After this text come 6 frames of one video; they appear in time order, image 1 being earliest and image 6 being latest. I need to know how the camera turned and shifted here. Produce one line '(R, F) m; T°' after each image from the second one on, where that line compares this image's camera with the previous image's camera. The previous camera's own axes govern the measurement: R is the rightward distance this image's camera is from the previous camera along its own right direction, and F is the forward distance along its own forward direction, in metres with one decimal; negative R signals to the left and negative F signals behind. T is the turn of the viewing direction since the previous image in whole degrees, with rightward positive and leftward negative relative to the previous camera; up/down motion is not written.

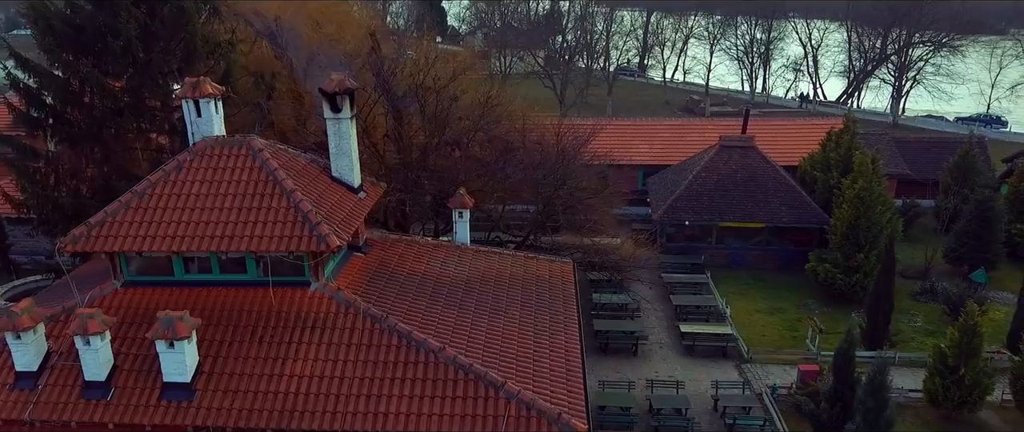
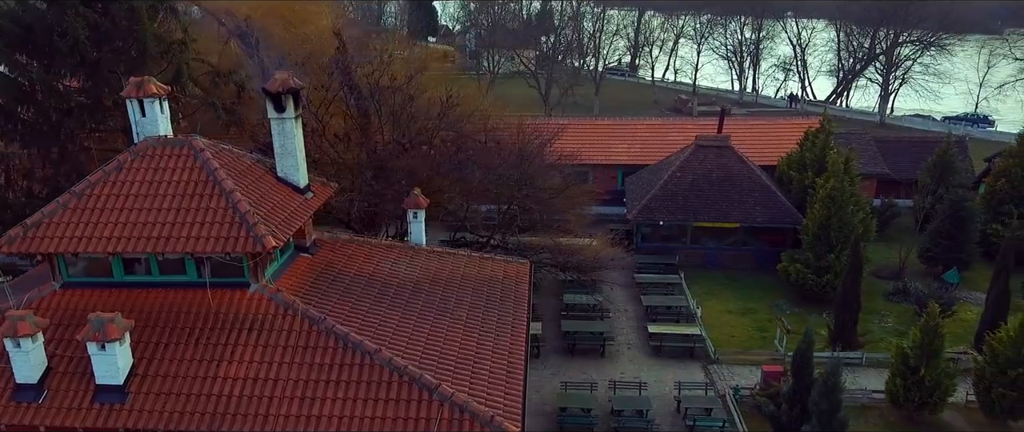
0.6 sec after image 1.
(+0.9, +0.1) m; 0°
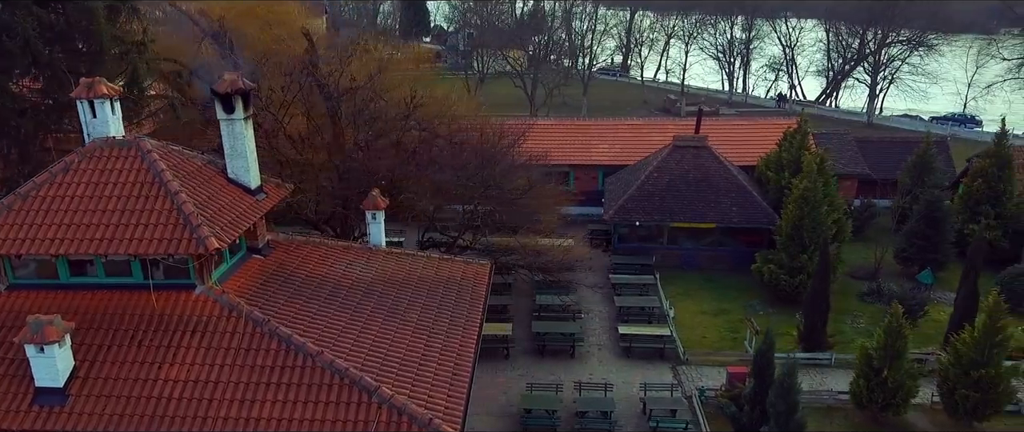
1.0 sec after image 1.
(+0.8, 0.0) m; 0°
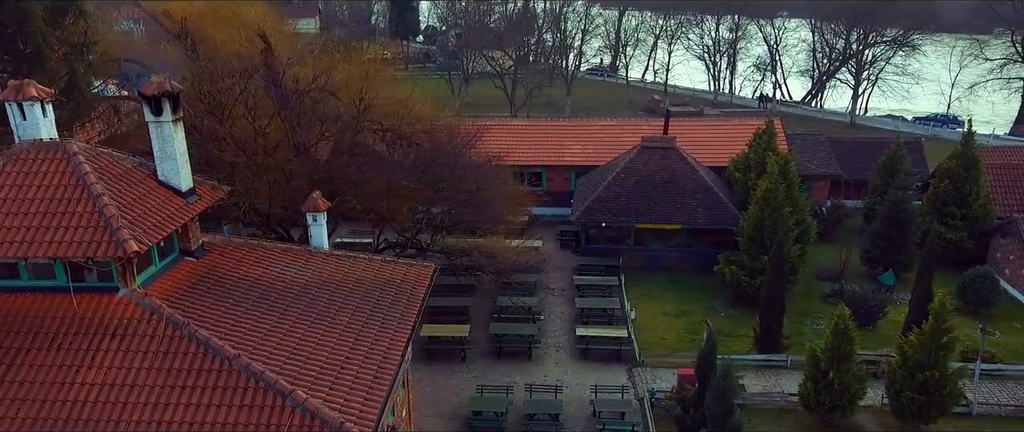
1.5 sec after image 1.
(+1.2, 0.0) m; 0°
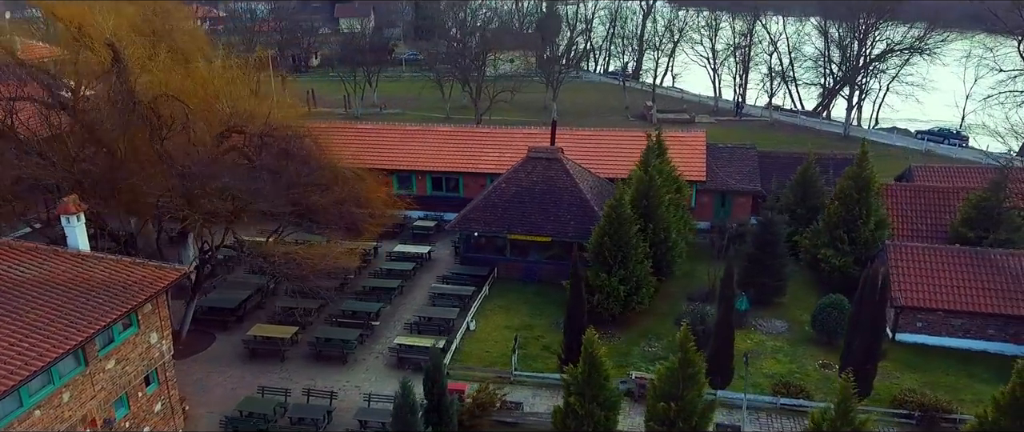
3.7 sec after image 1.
(+7.2, +0.2) m; -7°
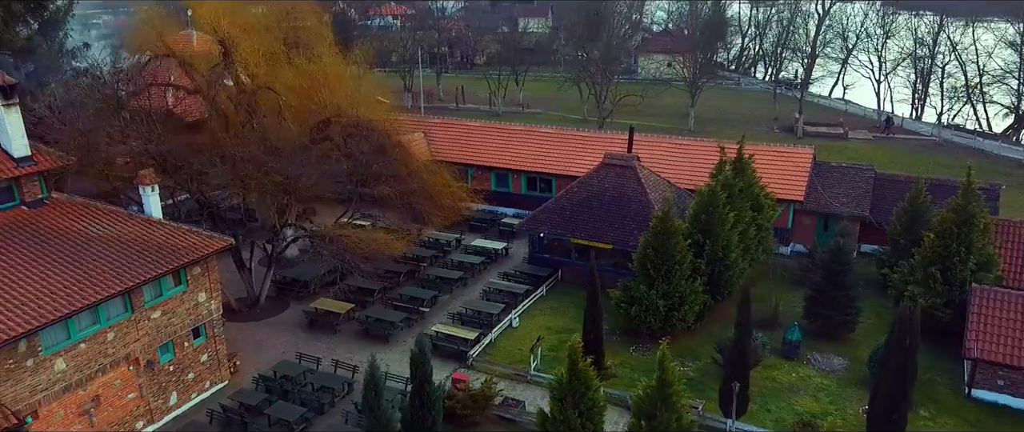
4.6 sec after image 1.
(+4.0, +0.1) m; -14°
